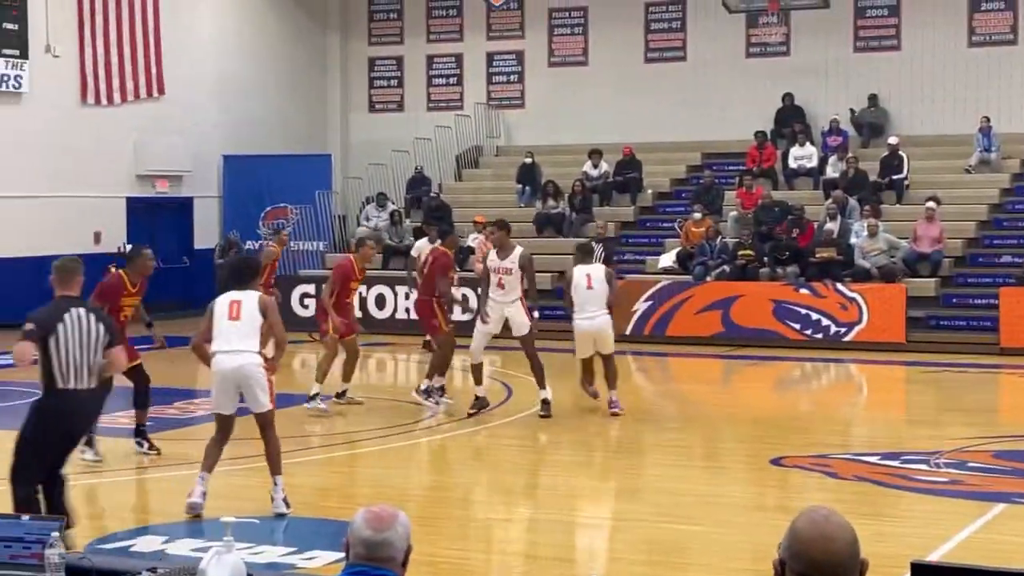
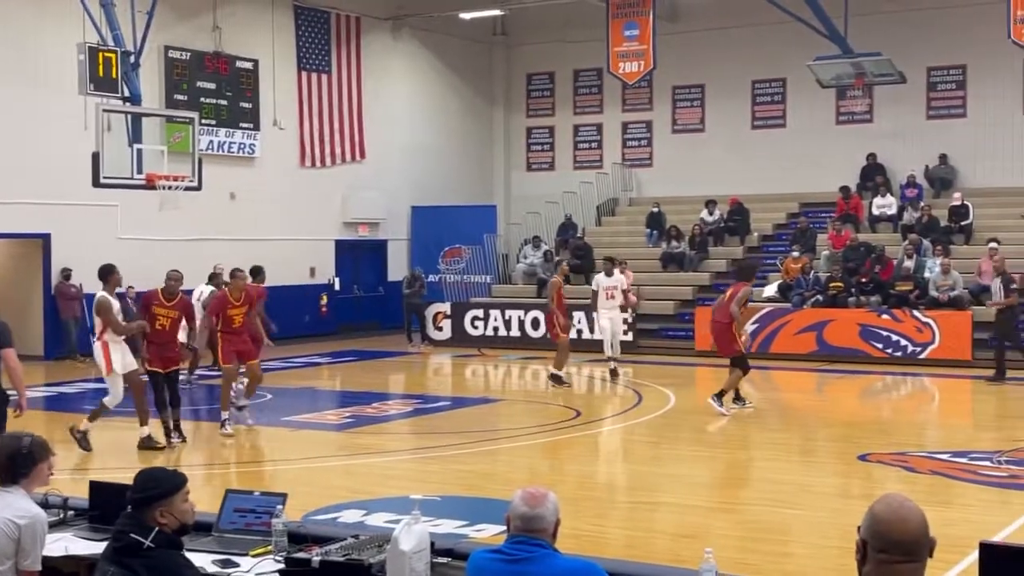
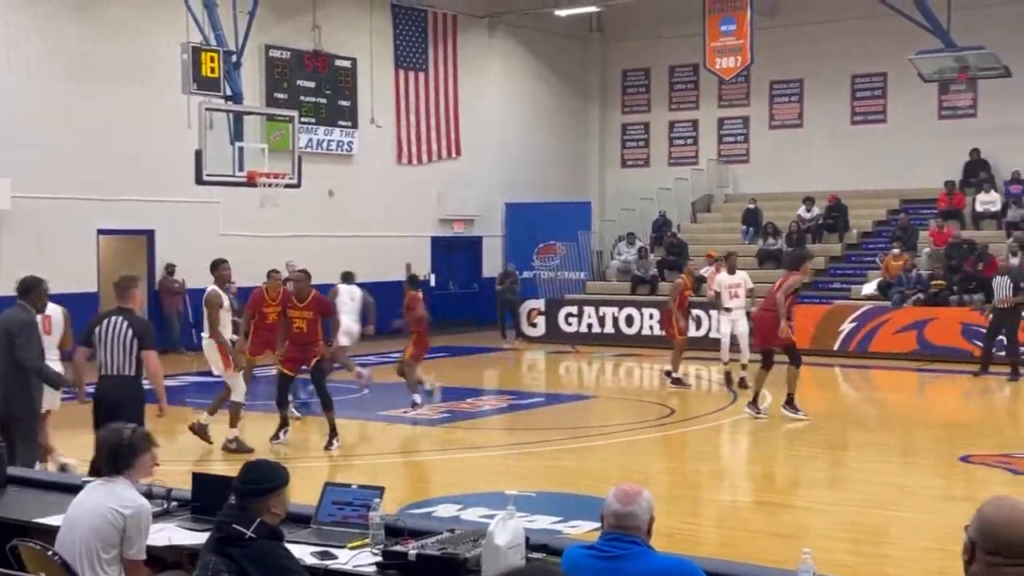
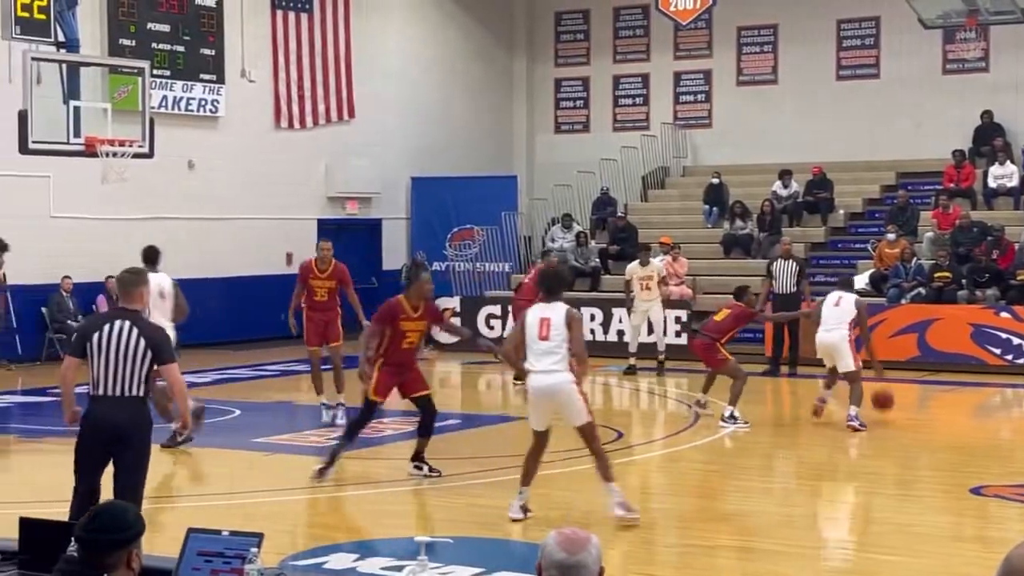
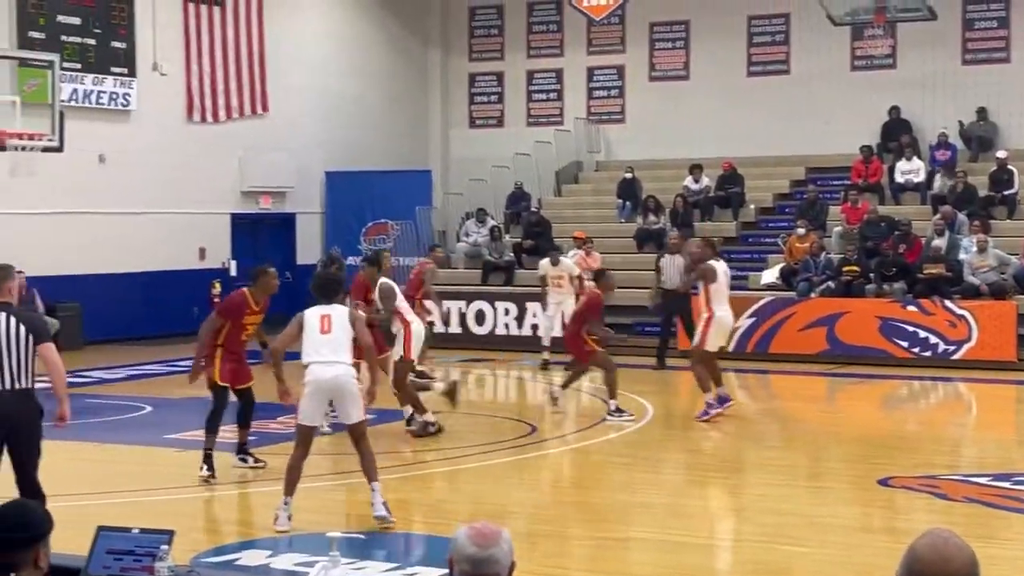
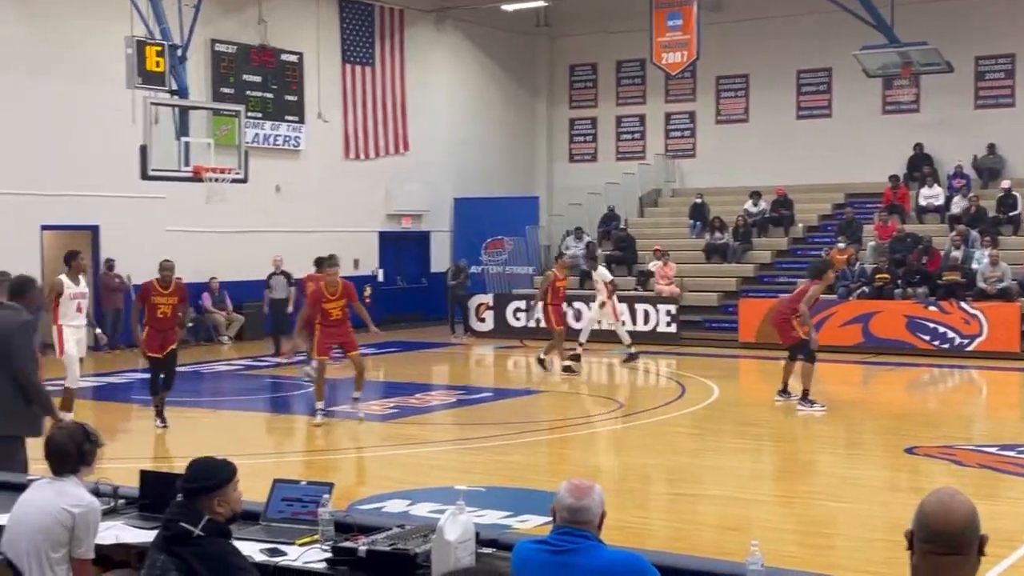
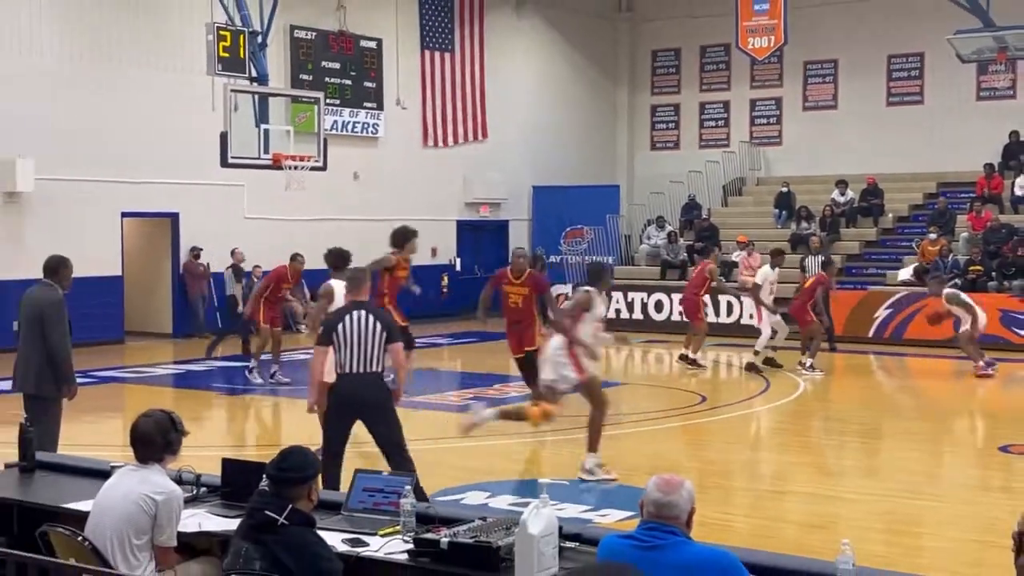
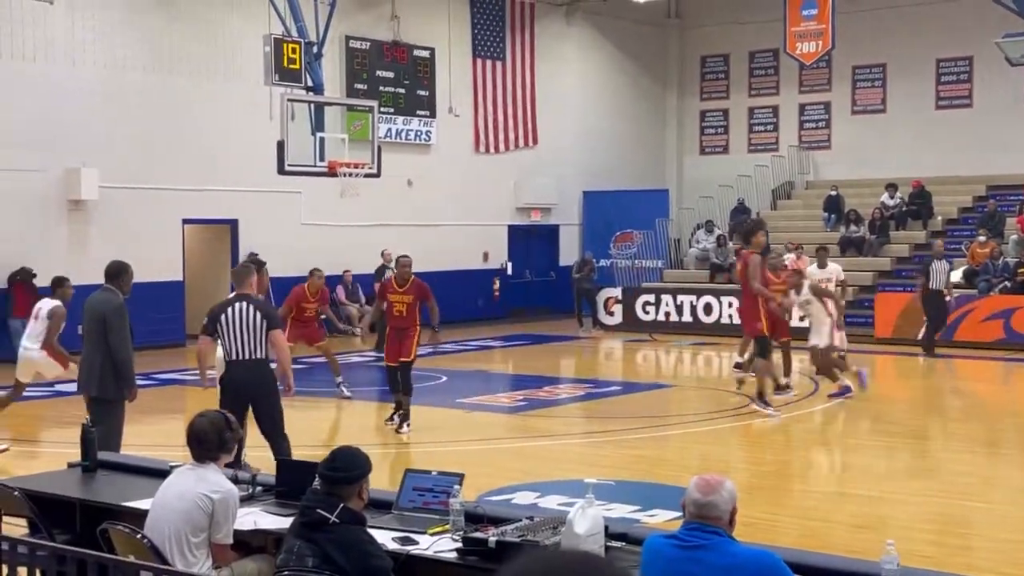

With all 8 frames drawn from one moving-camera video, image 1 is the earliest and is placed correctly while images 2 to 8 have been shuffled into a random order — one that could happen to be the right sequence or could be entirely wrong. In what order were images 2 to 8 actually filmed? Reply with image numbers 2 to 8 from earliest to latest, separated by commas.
5, 4, 7, 8, 3, 2, 6
